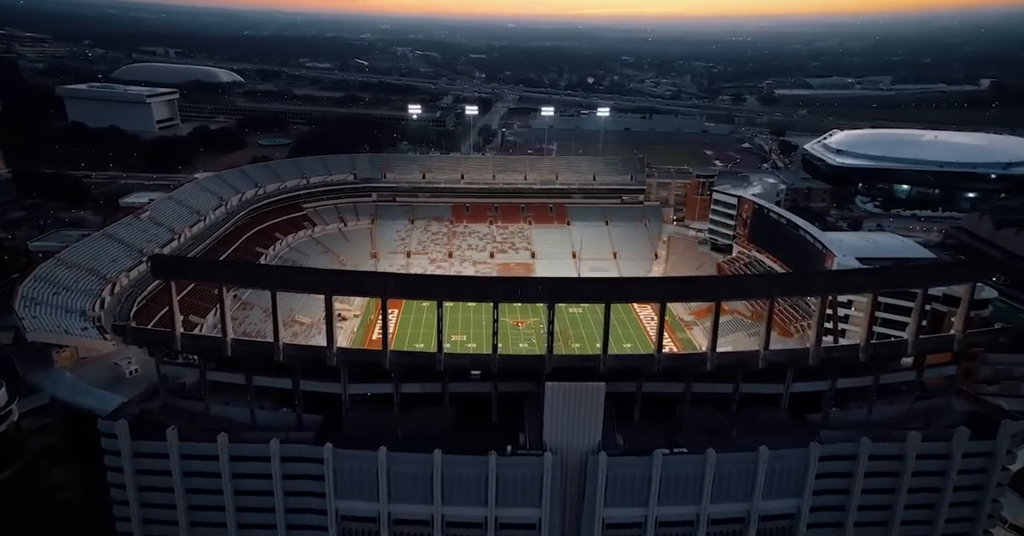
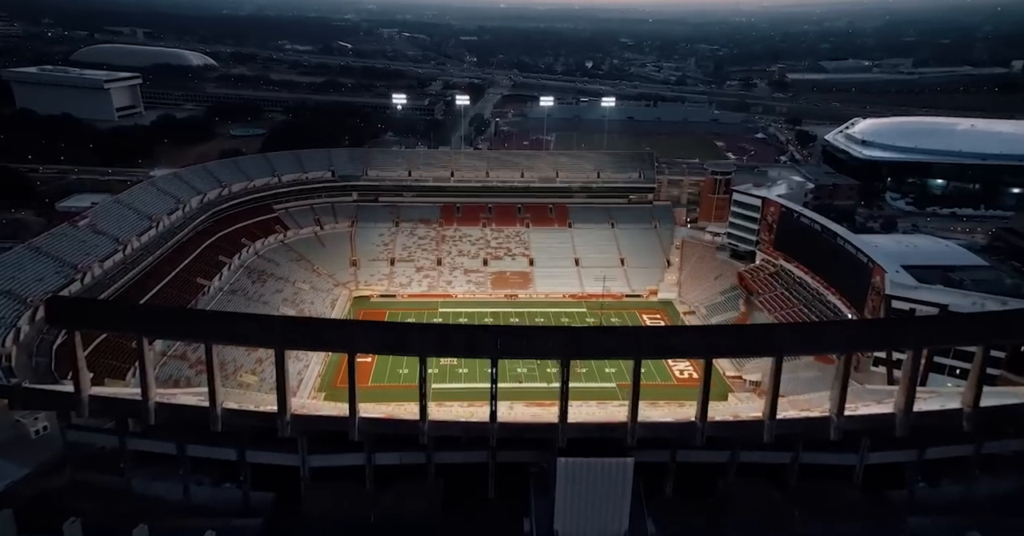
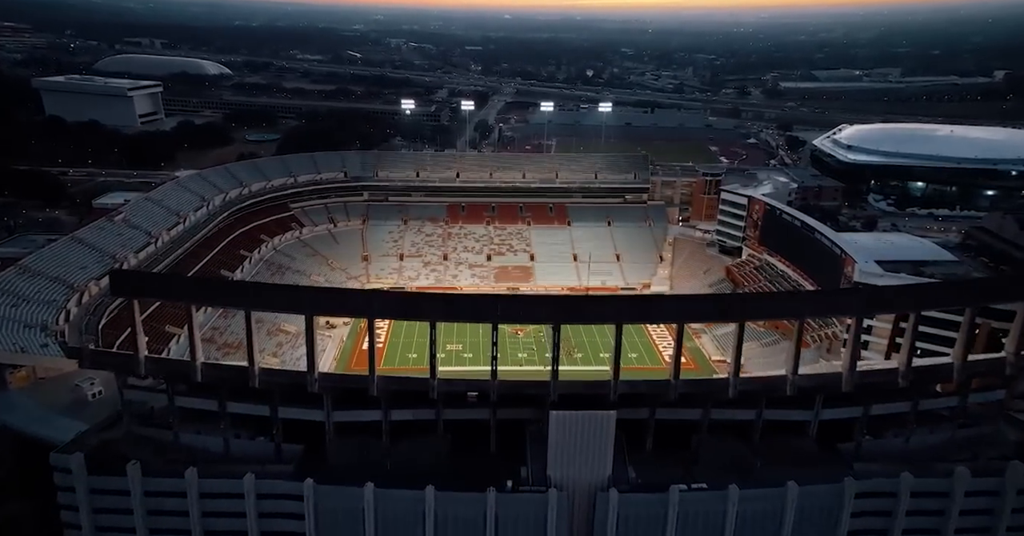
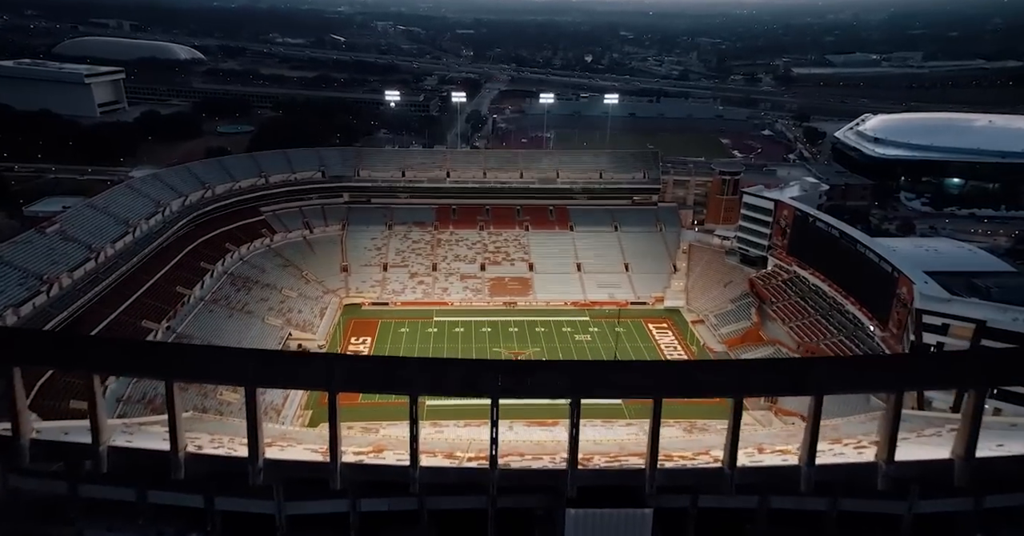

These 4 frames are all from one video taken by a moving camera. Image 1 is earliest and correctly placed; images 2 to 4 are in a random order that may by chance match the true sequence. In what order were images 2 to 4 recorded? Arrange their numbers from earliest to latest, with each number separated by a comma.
3, 2, 4
